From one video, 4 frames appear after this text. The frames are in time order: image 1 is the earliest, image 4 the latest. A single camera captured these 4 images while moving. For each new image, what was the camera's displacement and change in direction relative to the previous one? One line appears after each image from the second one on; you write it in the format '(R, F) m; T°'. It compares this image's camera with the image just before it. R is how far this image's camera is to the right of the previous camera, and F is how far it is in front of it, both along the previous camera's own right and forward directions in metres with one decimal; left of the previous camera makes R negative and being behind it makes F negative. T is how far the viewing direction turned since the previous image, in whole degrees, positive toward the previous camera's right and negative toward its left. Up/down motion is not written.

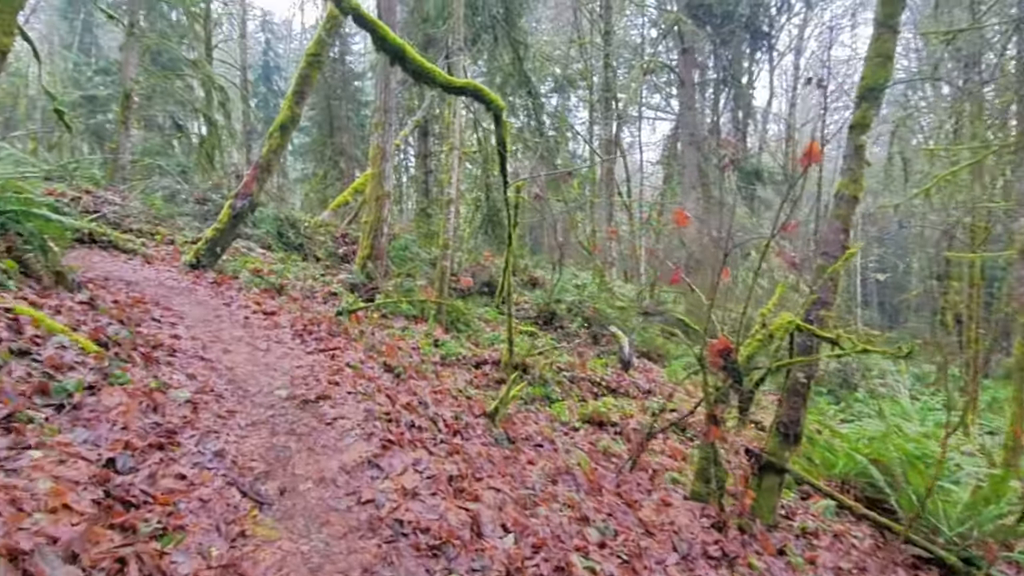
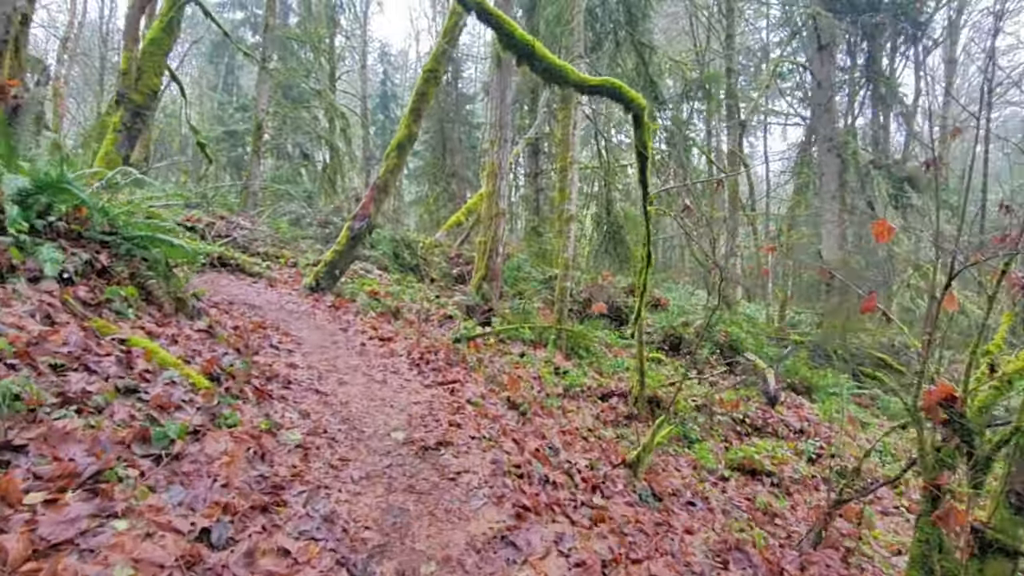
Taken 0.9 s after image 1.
(-0.3, +0.7) m; -10°
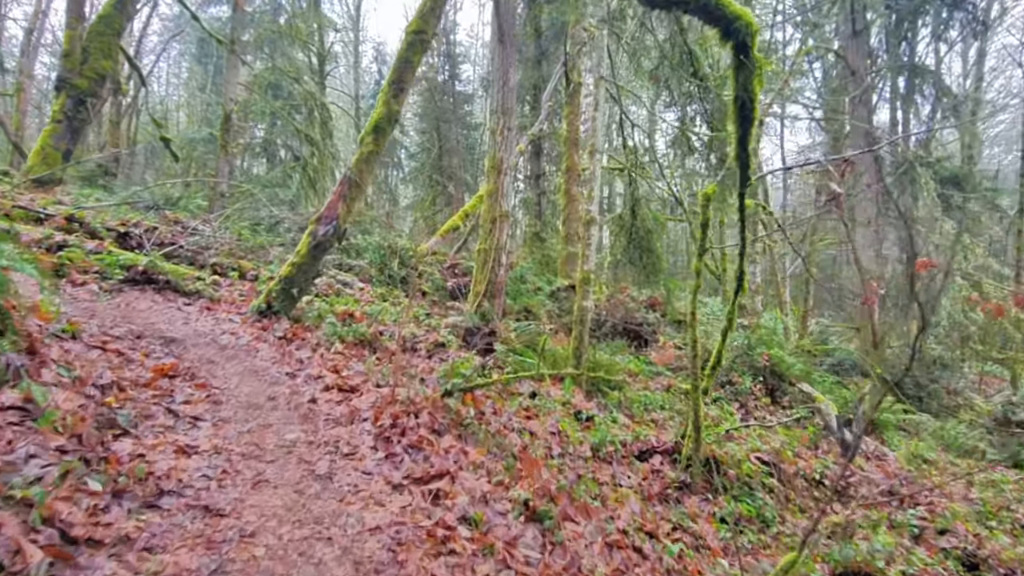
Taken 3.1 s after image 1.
(-0.1, +1.9) m; 0°
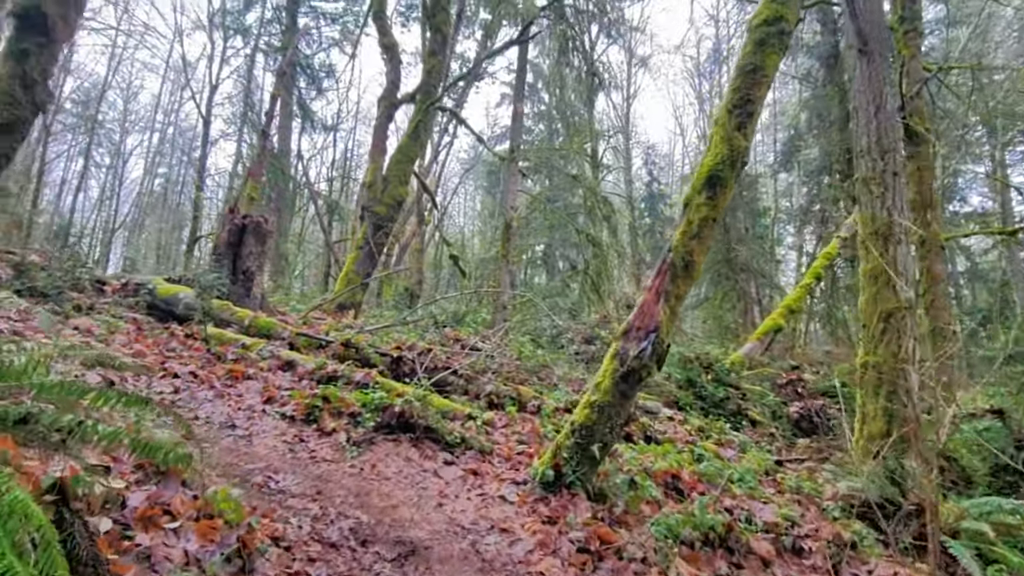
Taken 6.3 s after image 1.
(-1.1, +2.6) m; -26°
